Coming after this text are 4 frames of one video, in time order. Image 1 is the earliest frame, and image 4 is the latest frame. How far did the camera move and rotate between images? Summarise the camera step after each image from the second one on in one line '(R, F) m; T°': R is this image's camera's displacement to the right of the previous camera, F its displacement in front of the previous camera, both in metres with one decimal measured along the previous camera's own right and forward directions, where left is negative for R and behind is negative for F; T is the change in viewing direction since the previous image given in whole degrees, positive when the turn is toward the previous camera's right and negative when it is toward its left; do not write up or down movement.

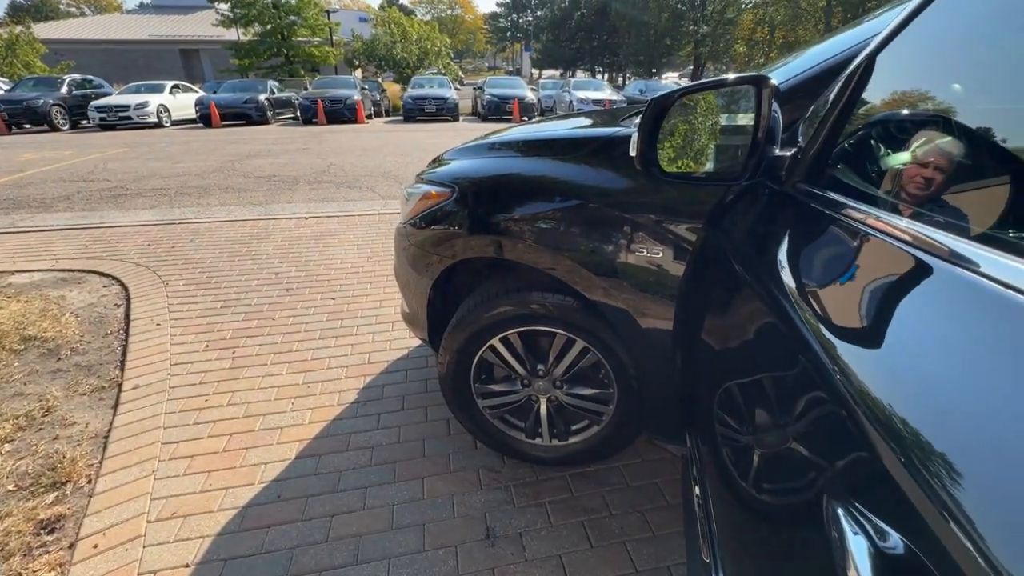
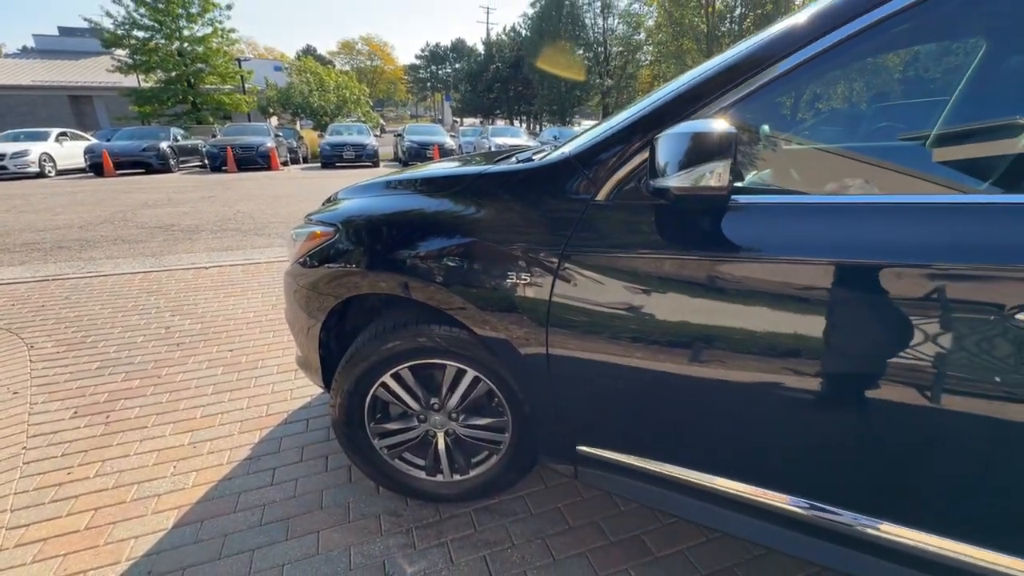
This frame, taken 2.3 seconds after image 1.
(+0.2, -0.1) m; +8°
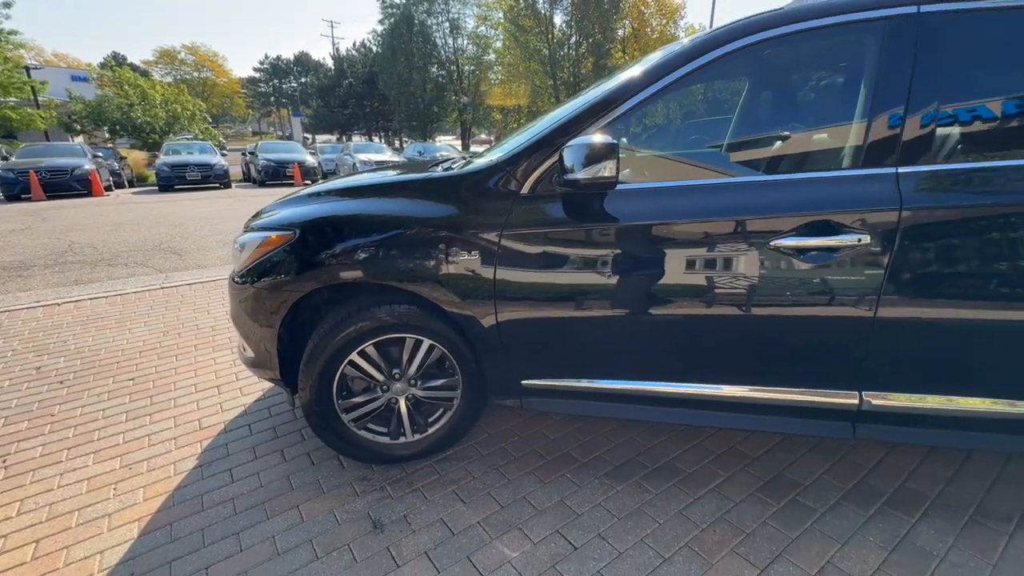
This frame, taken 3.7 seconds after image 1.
(-0.3, -0.4) m; +15°
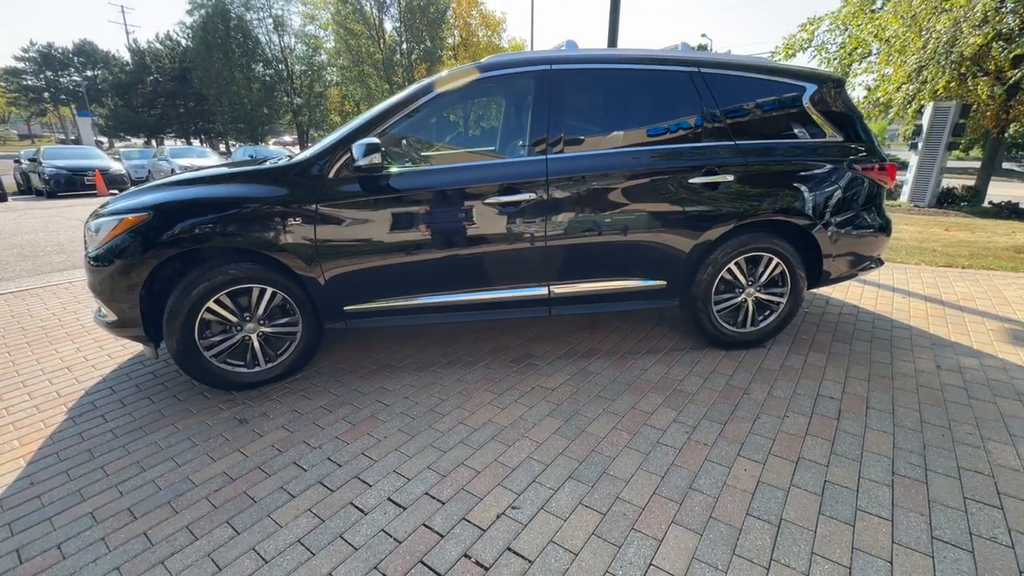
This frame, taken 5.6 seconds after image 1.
(+0.2, -1.2) m; +16°
